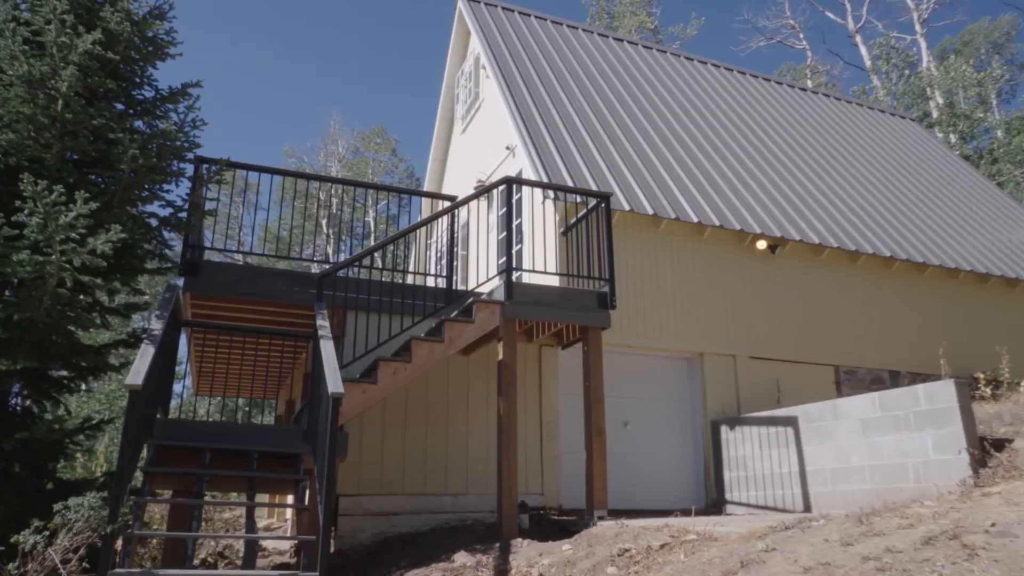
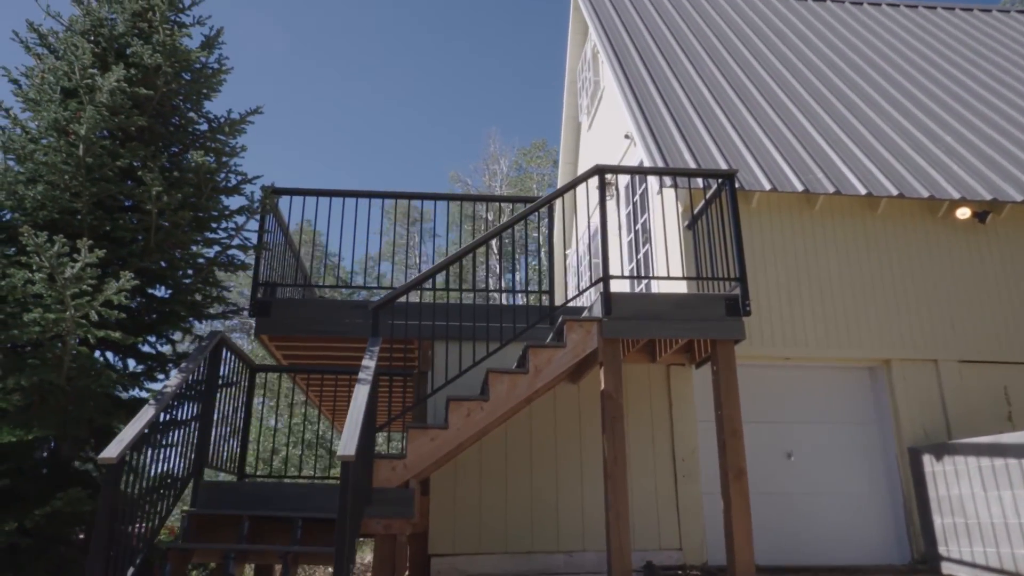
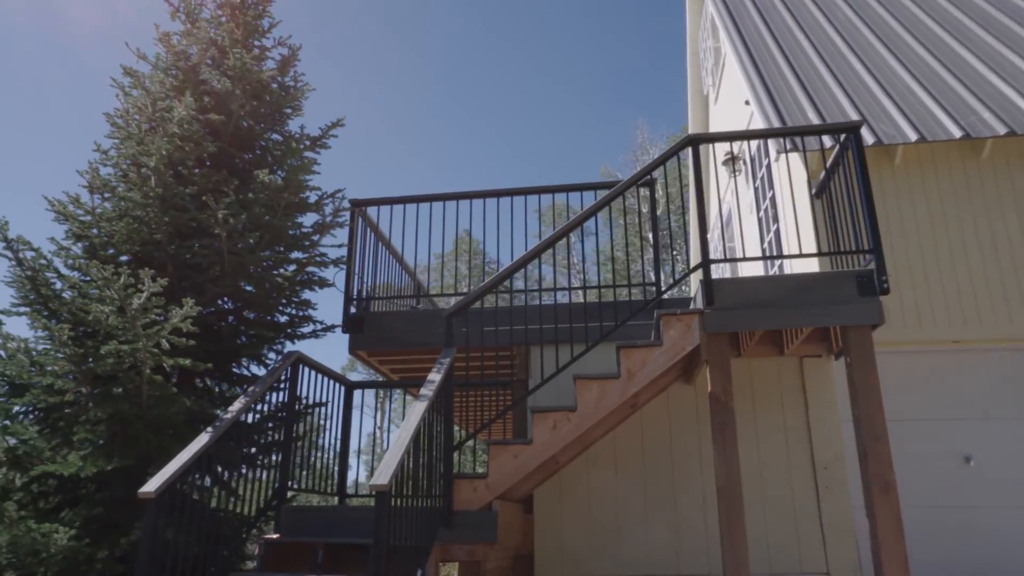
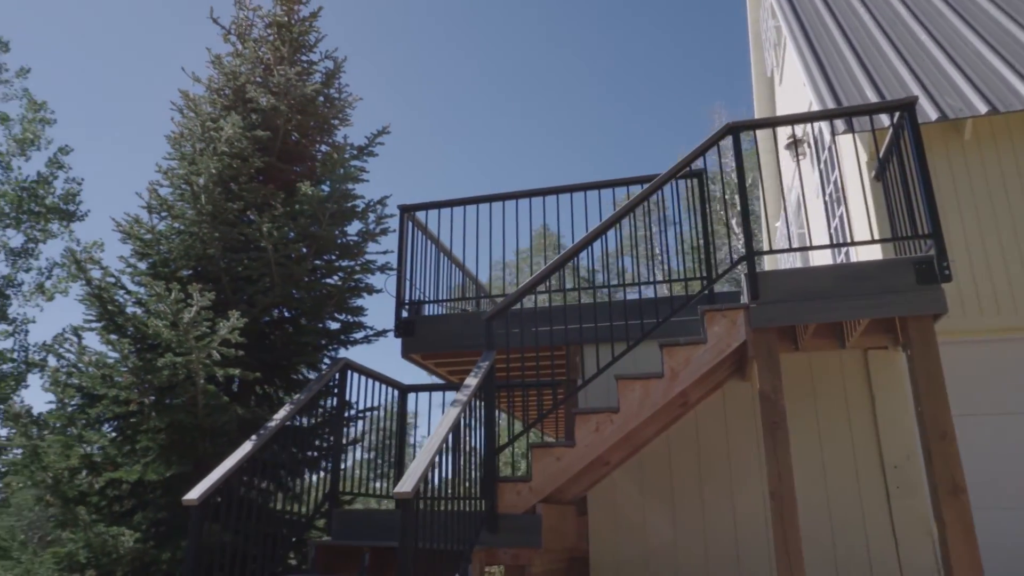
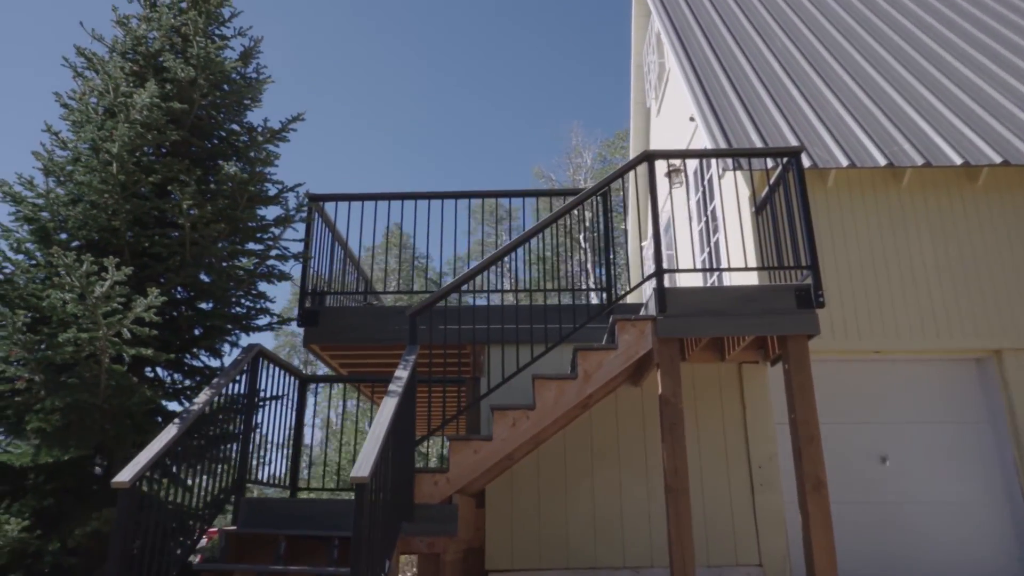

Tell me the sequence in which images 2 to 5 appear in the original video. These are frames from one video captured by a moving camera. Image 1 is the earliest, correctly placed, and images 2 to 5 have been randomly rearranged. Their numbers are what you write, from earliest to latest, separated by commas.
2, 5, 3, 4
